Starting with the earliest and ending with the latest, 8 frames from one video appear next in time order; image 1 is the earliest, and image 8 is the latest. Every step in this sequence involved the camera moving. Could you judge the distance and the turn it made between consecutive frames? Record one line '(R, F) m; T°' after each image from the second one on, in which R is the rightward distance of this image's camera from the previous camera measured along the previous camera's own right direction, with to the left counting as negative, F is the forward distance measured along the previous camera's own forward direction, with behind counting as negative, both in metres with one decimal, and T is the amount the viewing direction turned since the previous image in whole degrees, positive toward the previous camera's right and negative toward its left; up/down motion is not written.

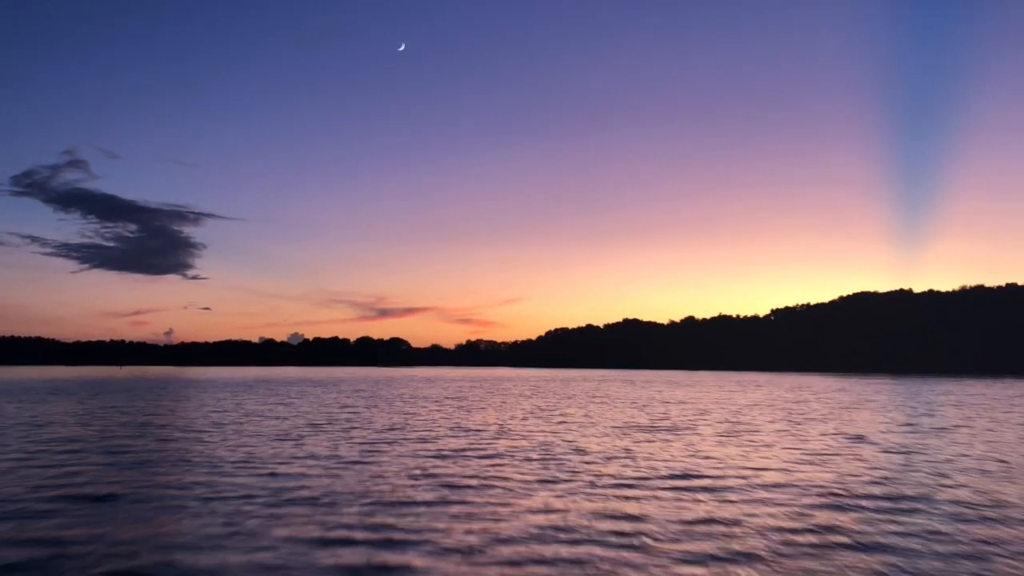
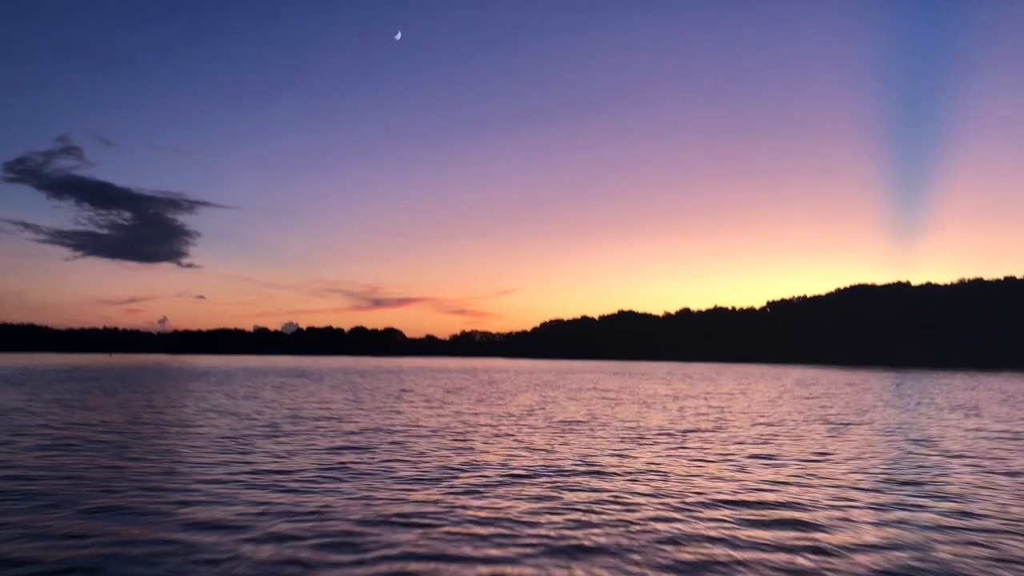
(-0.1, +5.9) m; 0°
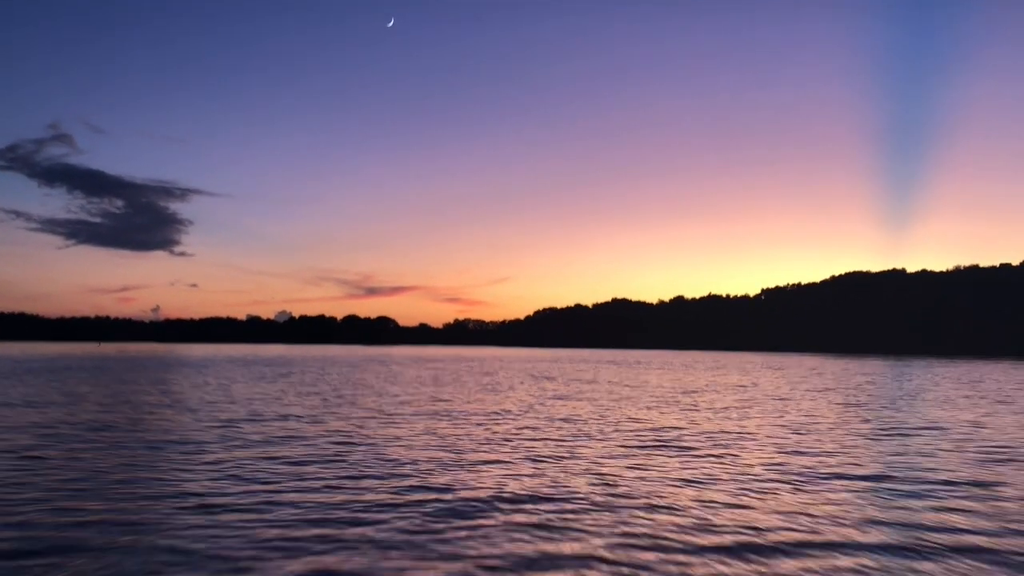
(-0.2, +4.8) m; 0°
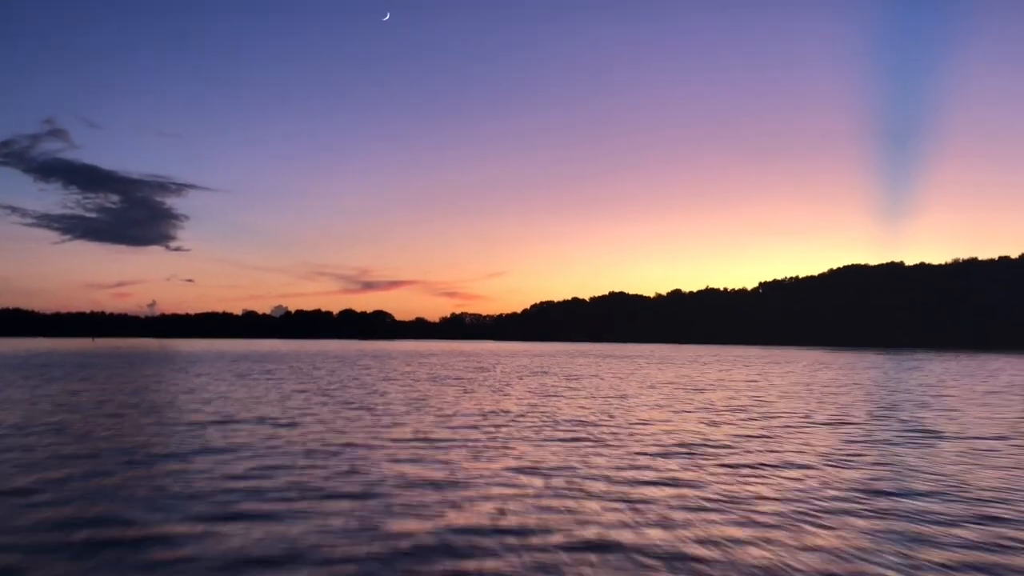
(-0.2, +3.6) m; 0°
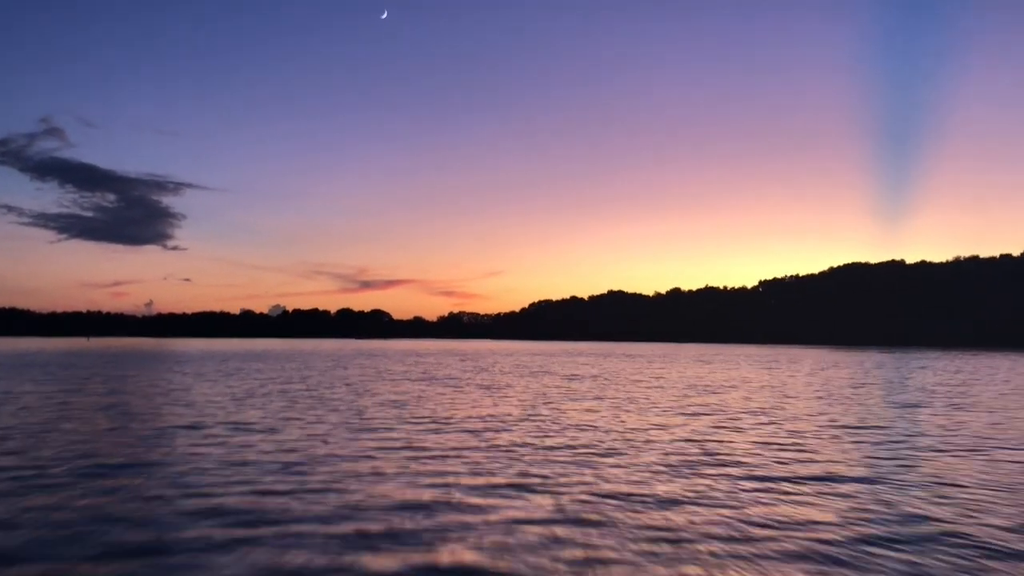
(-0.2, +3.0) m; 0°
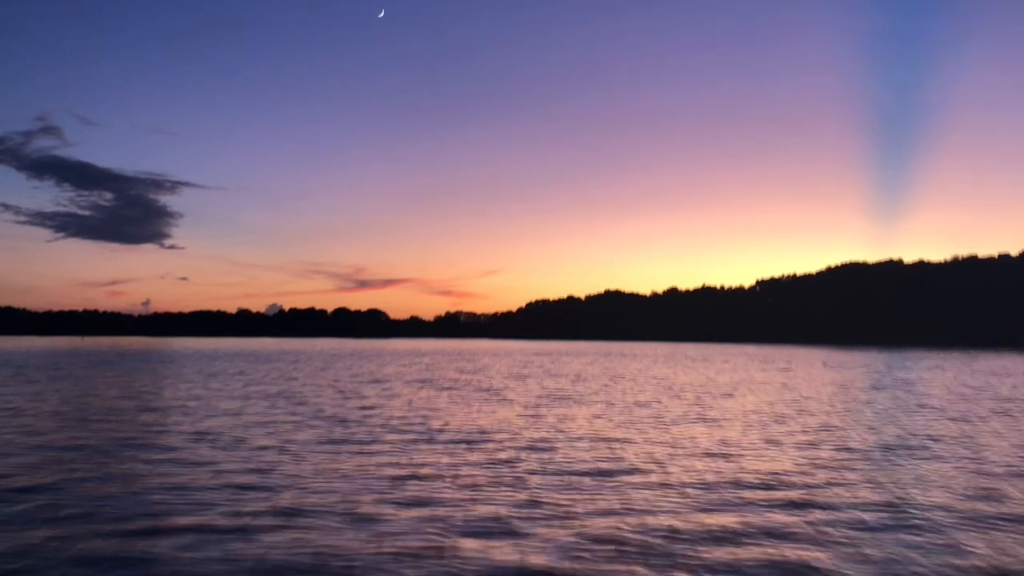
(-0.2, +3.7) m; 0°
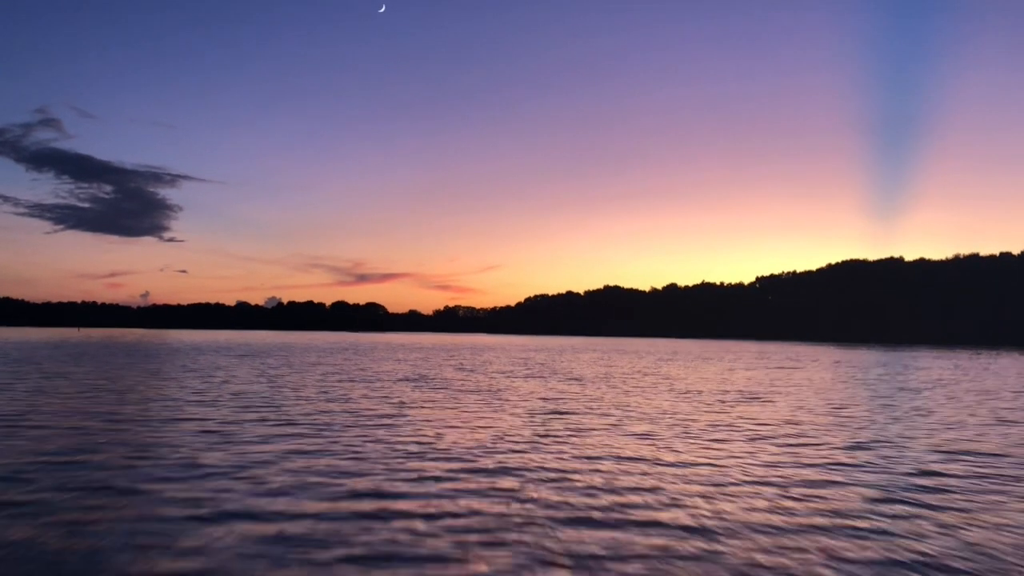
(-0.3, +4.1) m; 0°
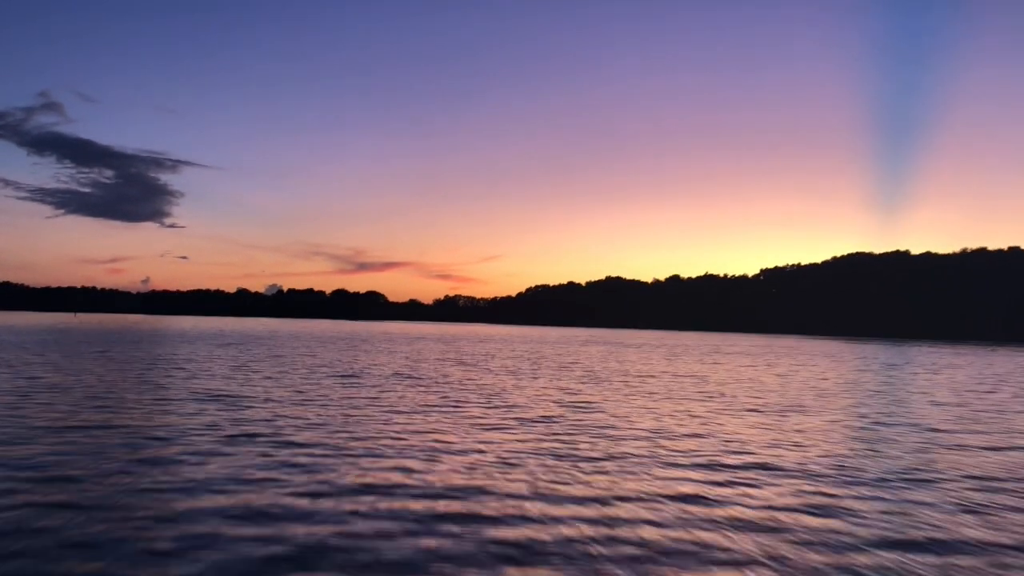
(-0.4, +5.9) m; 0°
